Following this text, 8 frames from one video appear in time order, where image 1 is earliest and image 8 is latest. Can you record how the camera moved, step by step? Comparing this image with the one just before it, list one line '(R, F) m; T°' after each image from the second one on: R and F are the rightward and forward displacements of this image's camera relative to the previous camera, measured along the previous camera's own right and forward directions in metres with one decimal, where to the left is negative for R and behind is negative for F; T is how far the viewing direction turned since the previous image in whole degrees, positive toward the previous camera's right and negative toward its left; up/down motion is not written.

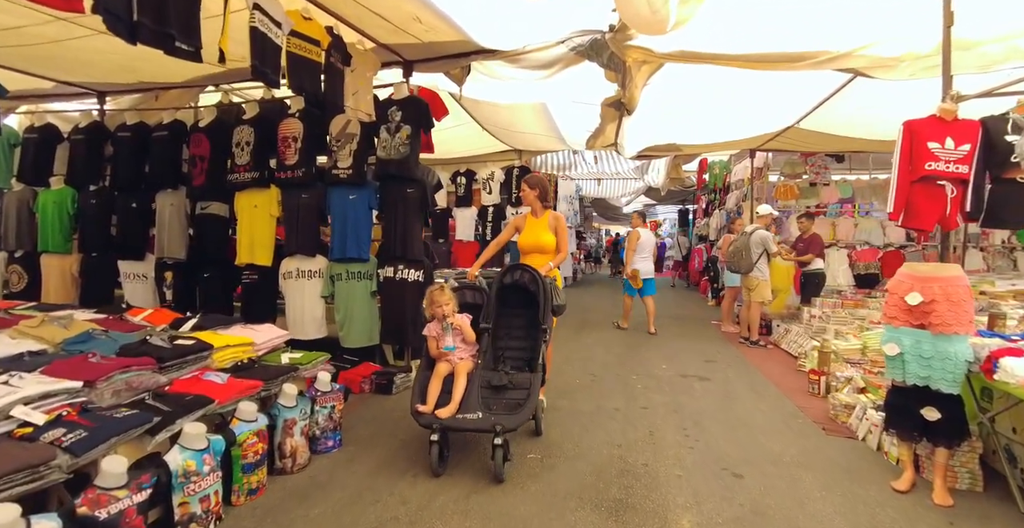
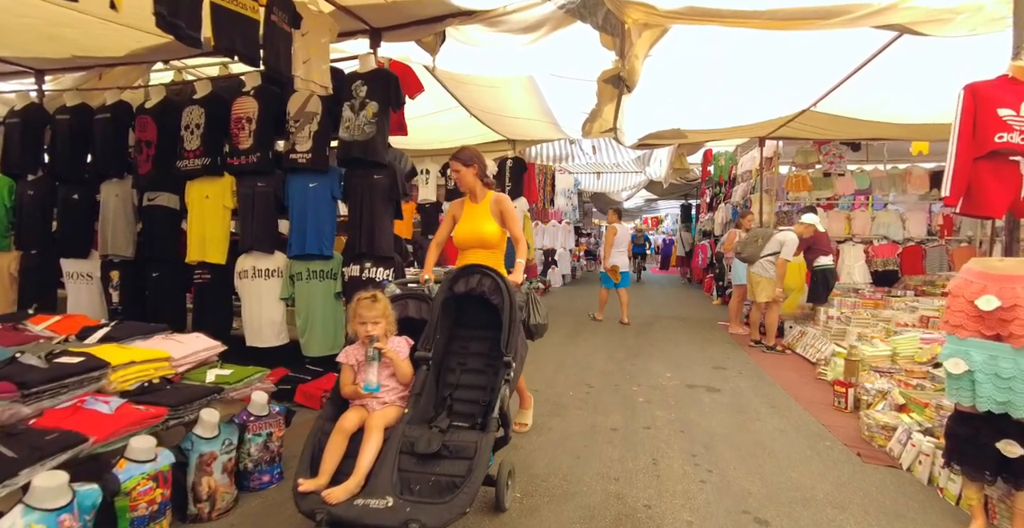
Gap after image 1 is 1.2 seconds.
(+0.1, +0.5) m; 0°
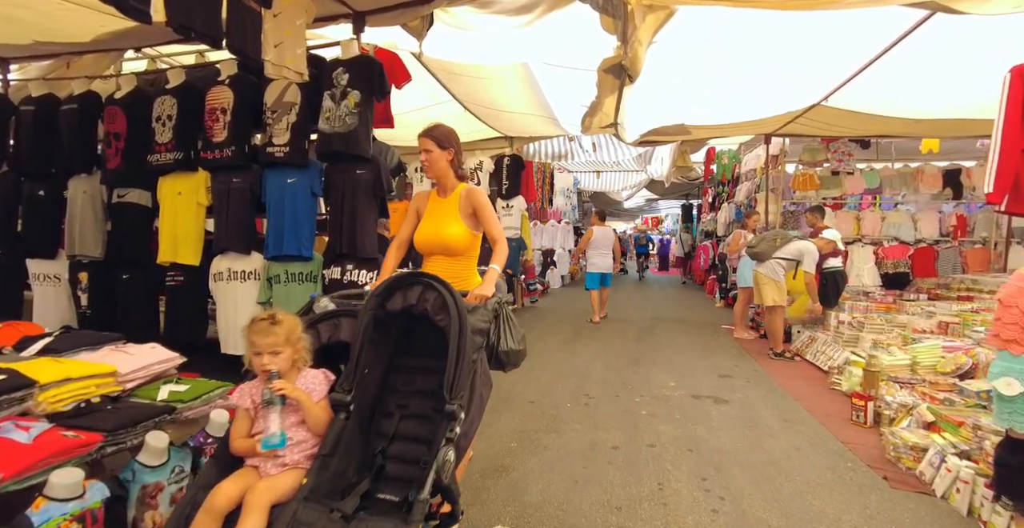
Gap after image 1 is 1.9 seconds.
(0.0, +0.3) m; 0°
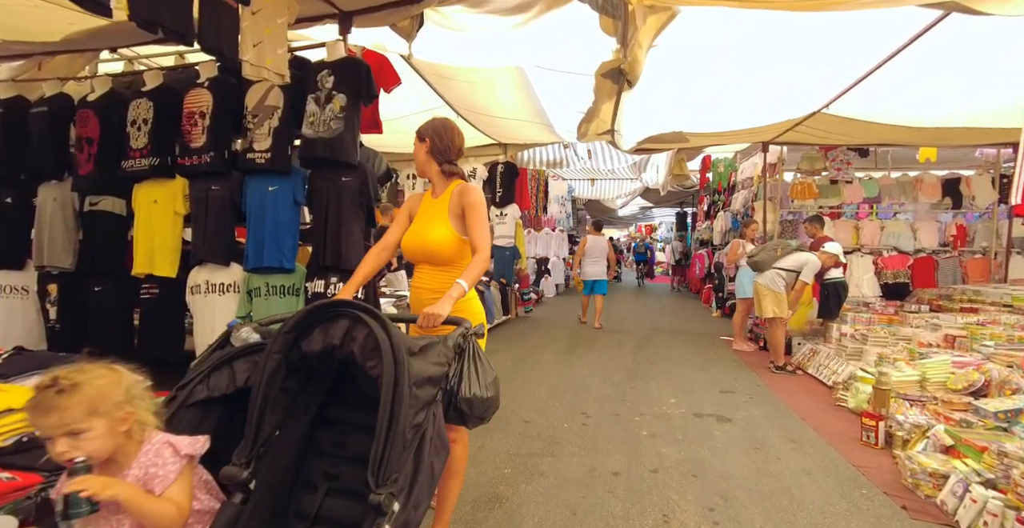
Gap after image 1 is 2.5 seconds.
(0.0, +0.2) m; +1°
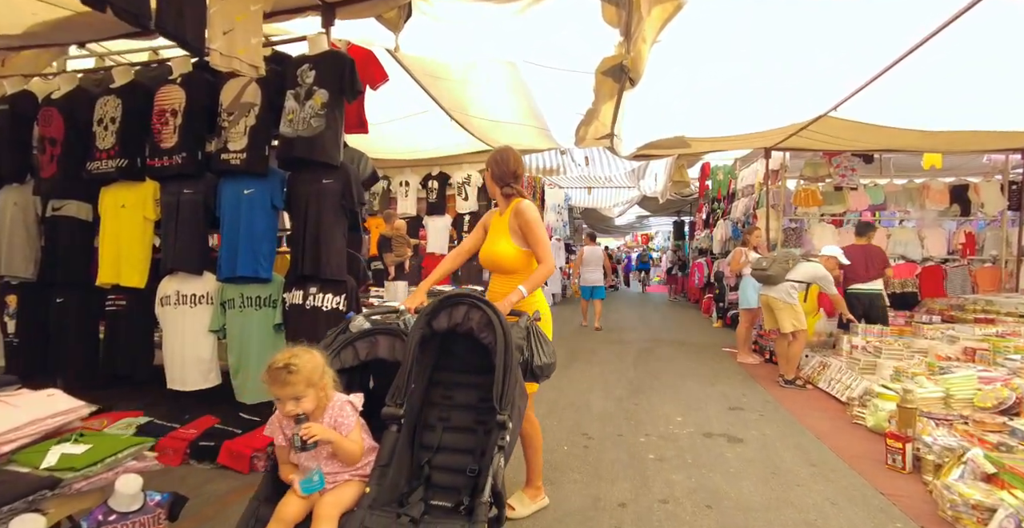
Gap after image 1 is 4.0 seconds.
(0.0, +0.2) m; +1°
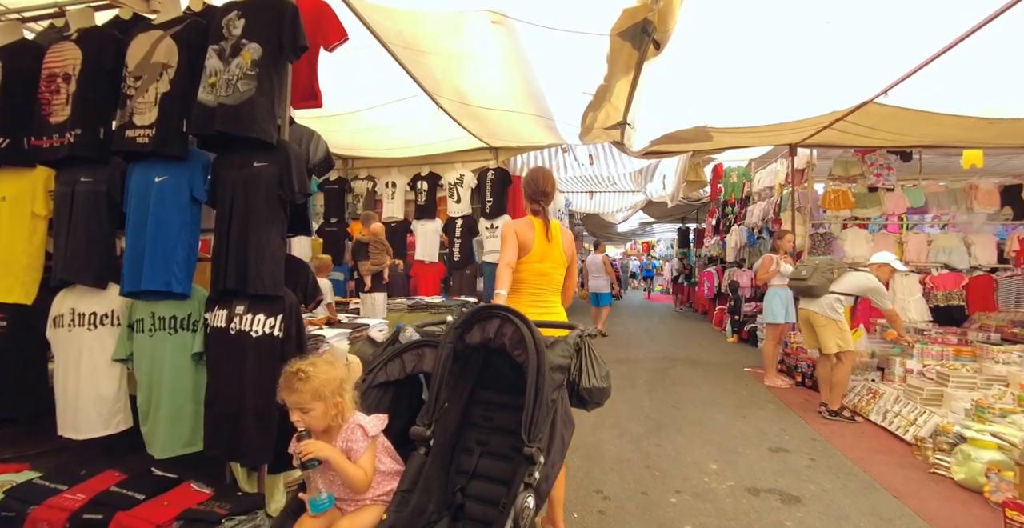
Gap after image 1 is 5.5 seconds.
(0.0, +0.7) m; 0°
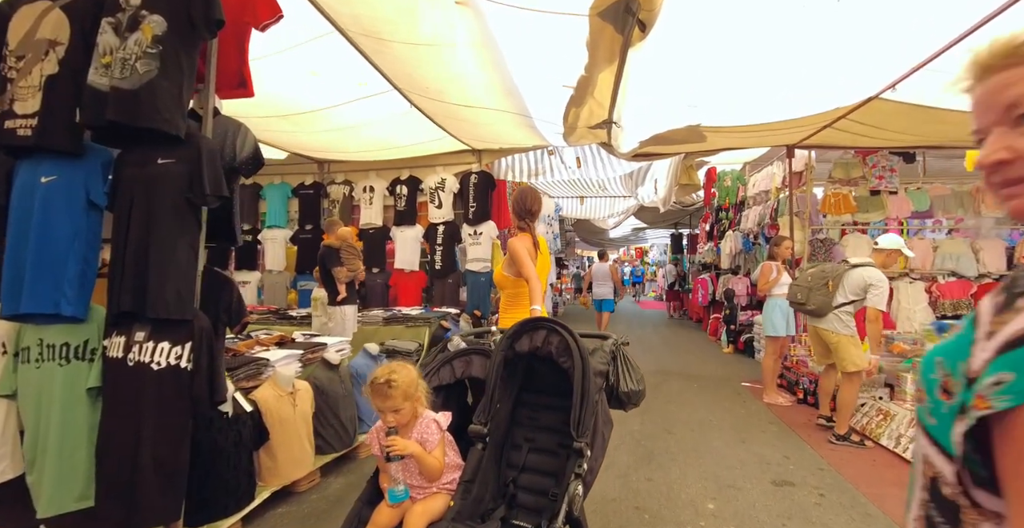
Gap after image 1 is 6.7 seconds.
(+0.2, +0.4) m; +1°
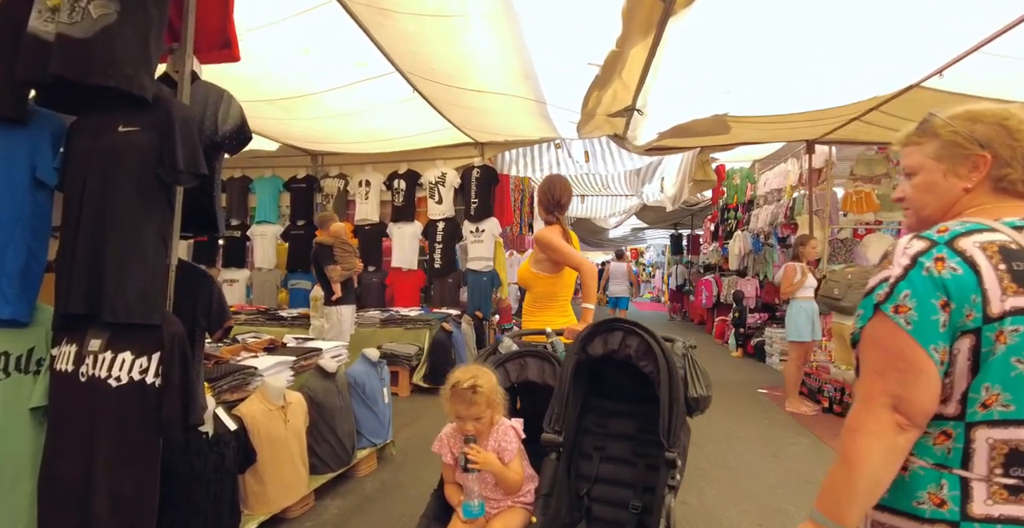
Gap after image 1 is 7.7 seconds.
(-0.2, +0.3) m; +1°
